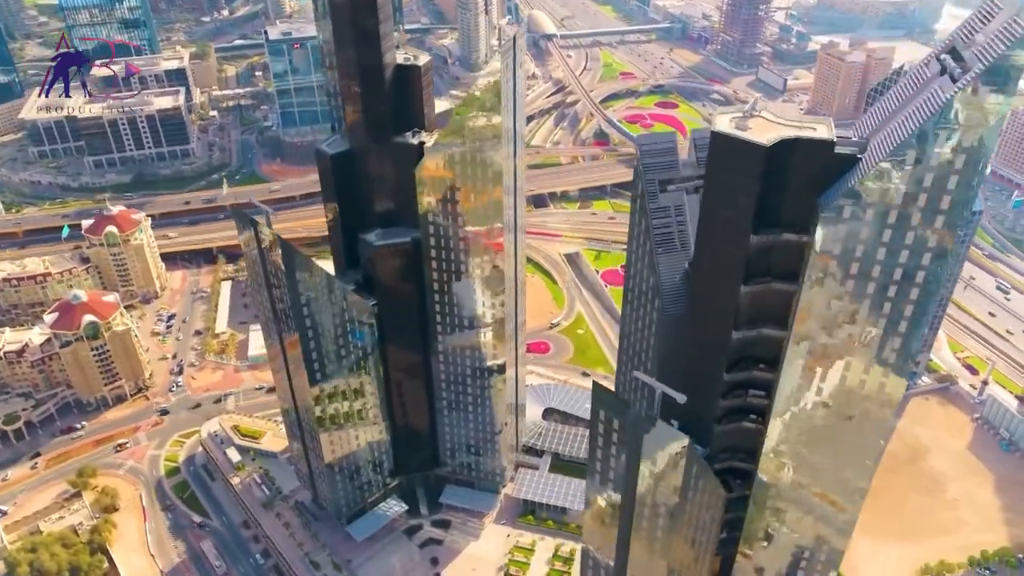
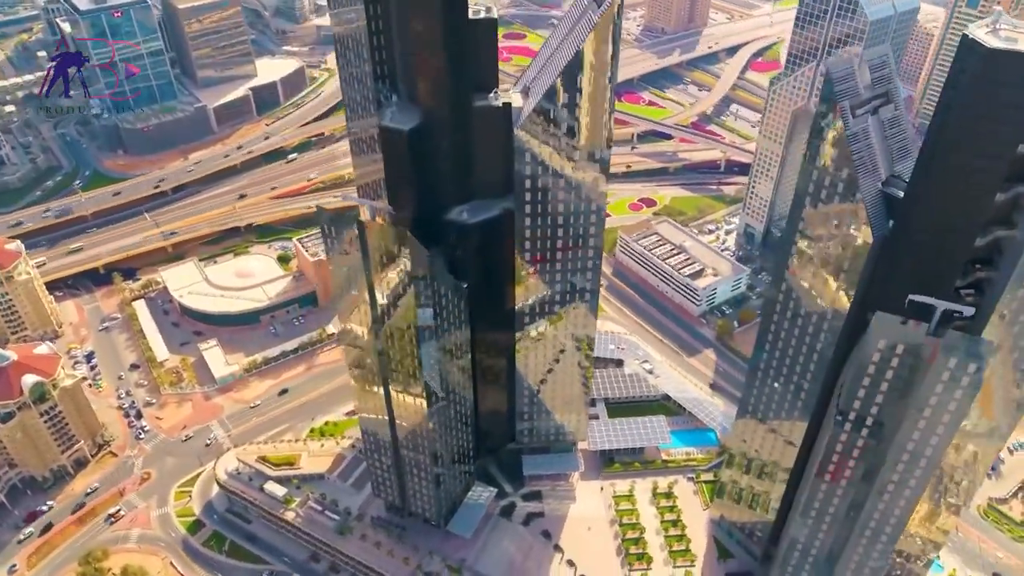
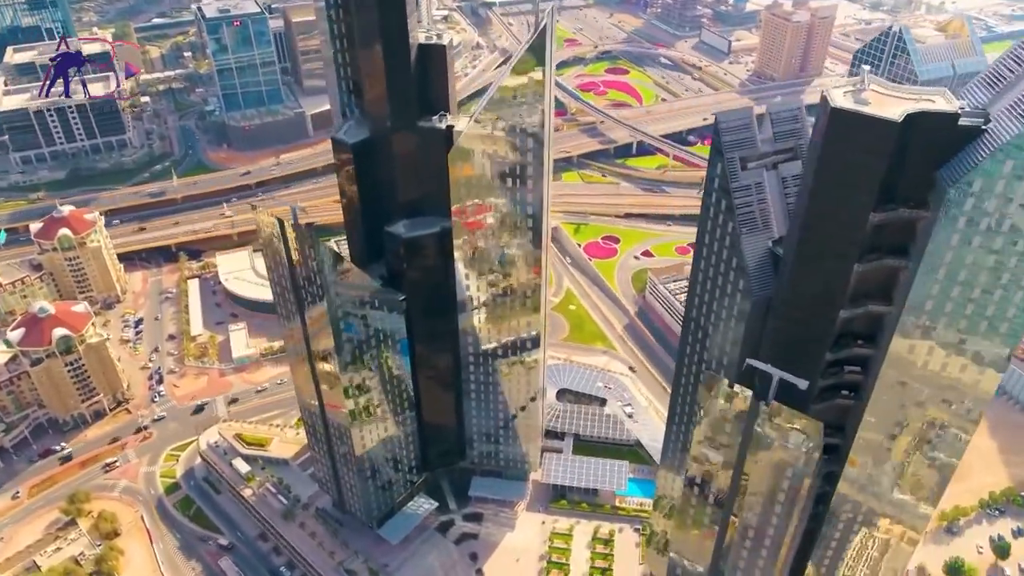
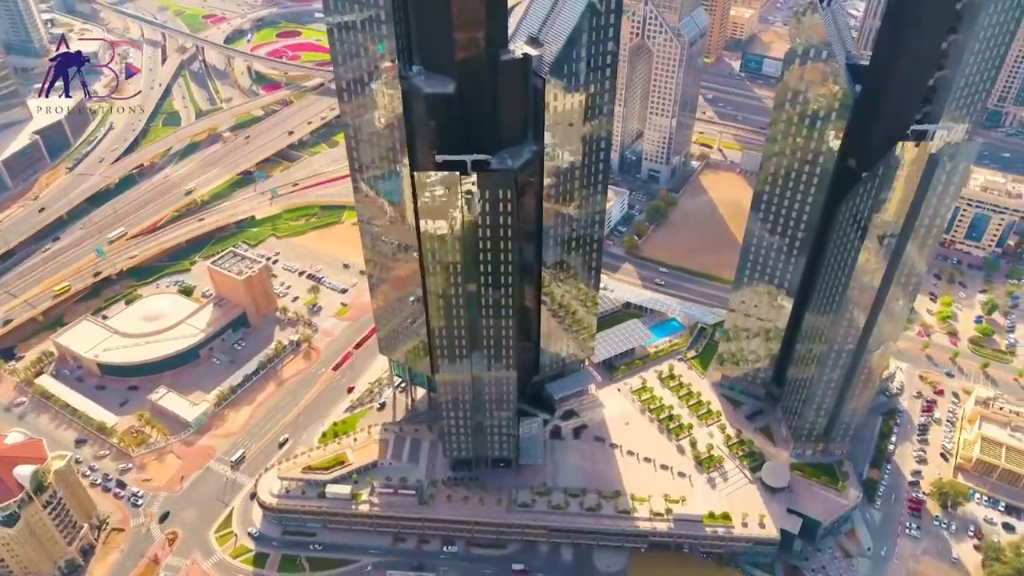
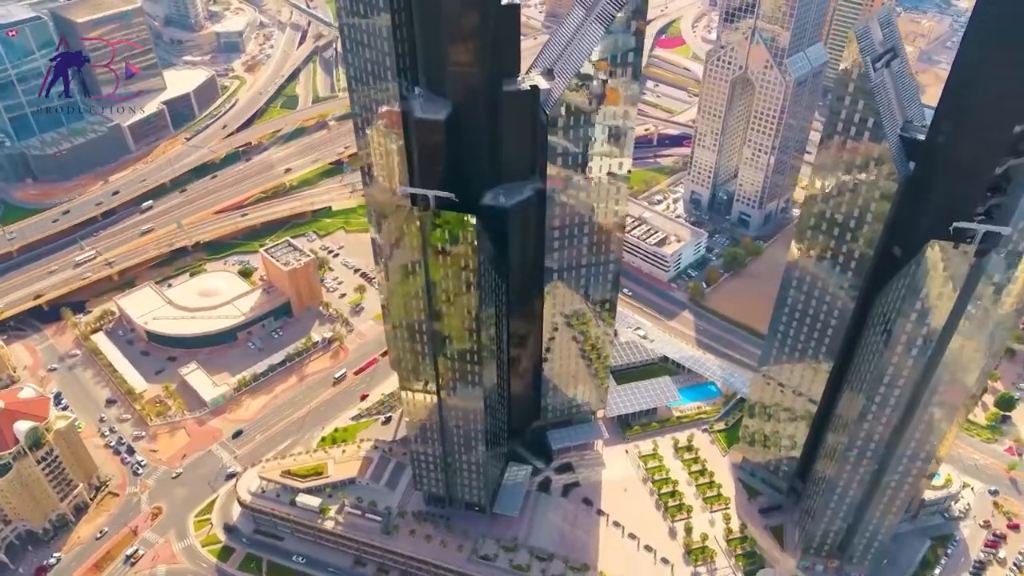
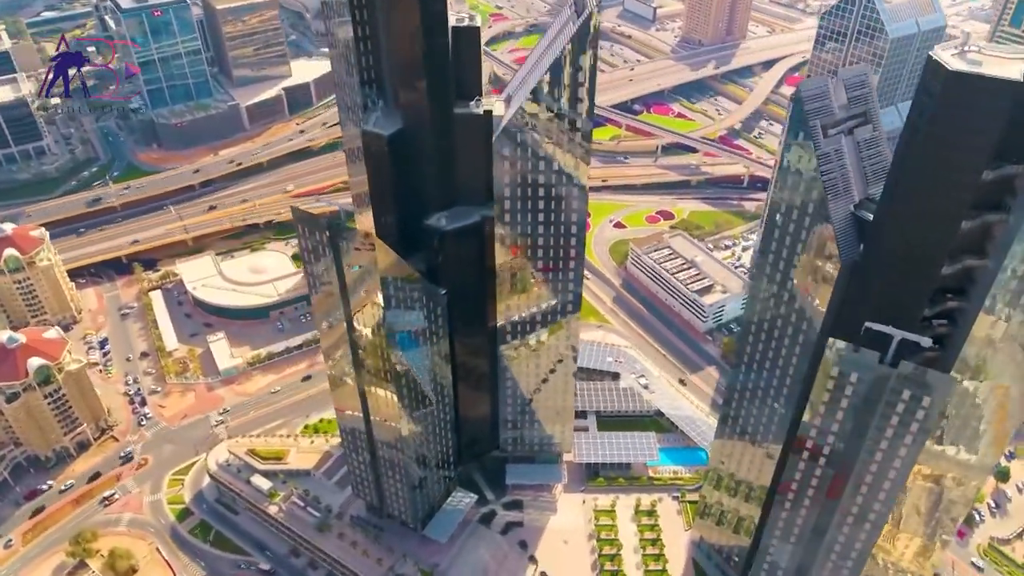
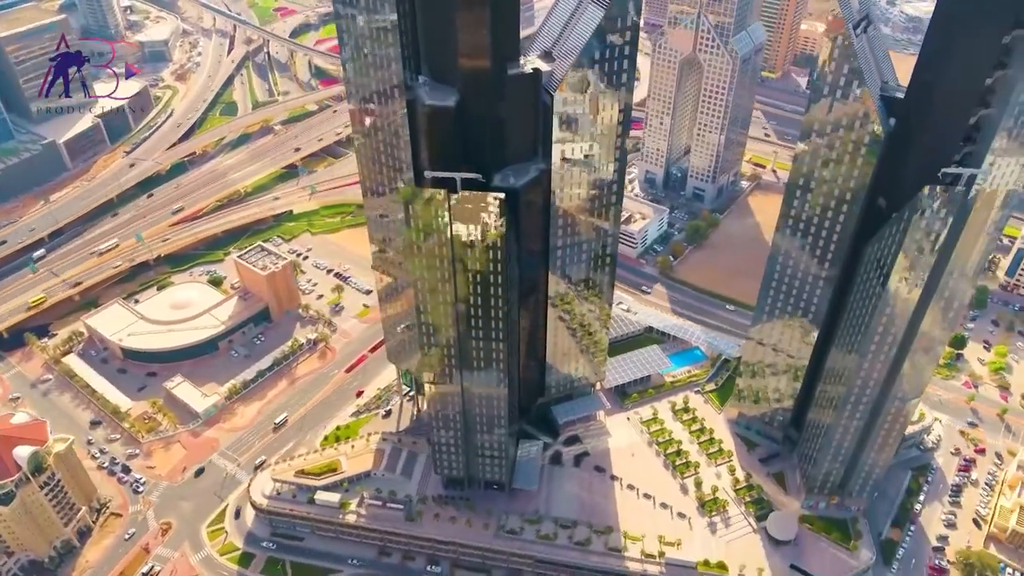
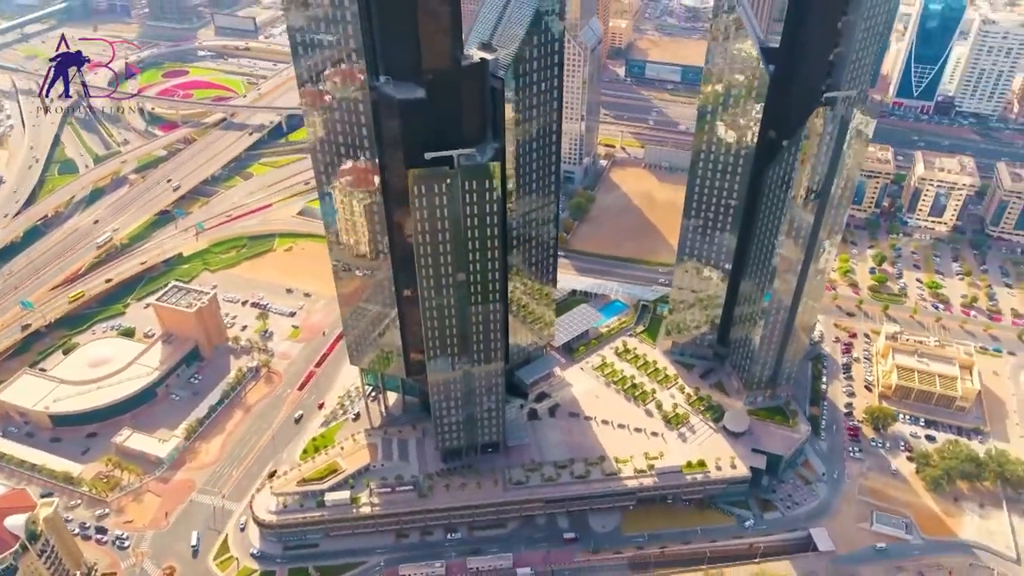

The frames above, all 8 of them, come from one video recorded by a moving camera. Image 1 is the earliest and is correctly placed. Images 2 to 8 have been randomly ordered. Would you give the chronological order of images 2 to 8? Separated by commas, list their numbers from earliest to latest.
3, 6, 2, 5, 7, 4, 8
